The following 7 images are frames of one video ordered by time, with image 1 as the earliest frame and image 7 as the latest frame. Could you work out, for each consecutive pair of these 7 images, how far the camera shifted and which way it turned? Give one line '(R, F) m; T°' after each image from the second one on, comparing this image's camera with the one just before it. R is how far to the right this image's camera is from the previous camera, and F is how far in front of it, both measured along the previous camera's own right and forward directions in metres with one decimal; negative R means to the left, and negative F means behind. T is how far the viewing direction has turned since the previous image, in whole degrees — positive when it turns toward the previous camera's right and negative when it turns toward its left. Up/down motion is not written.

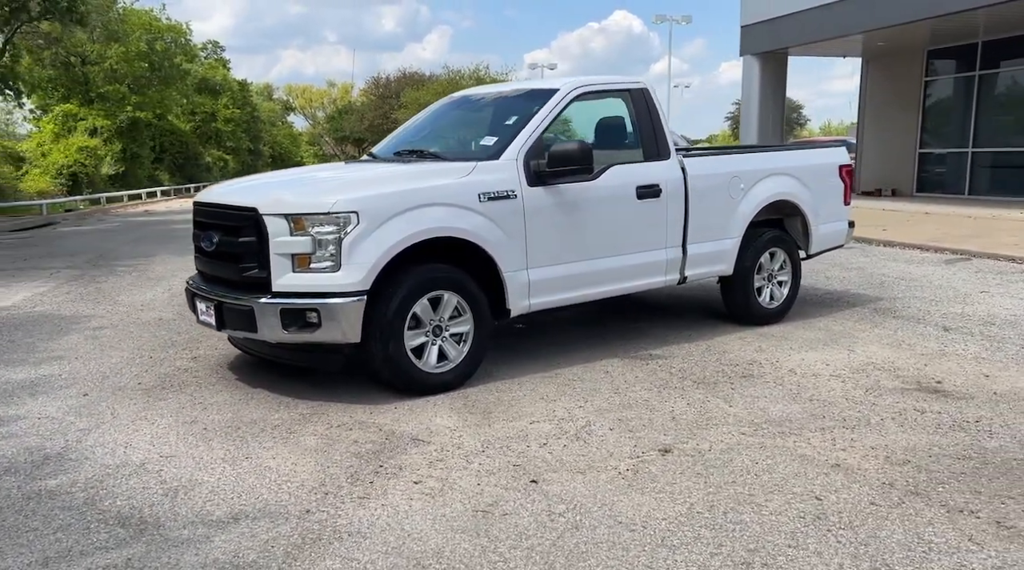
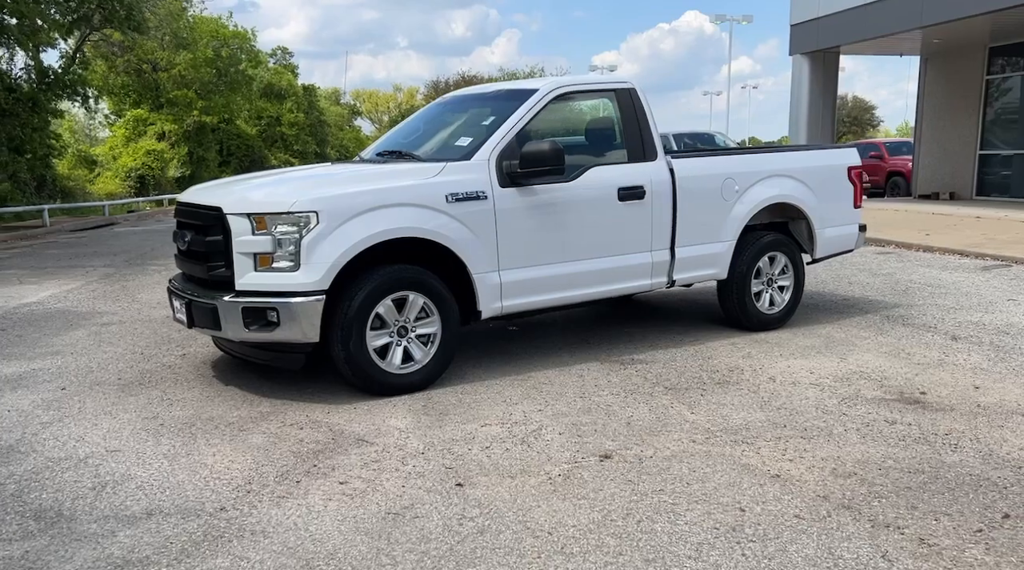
(+0.6, +0.1) m; -4°
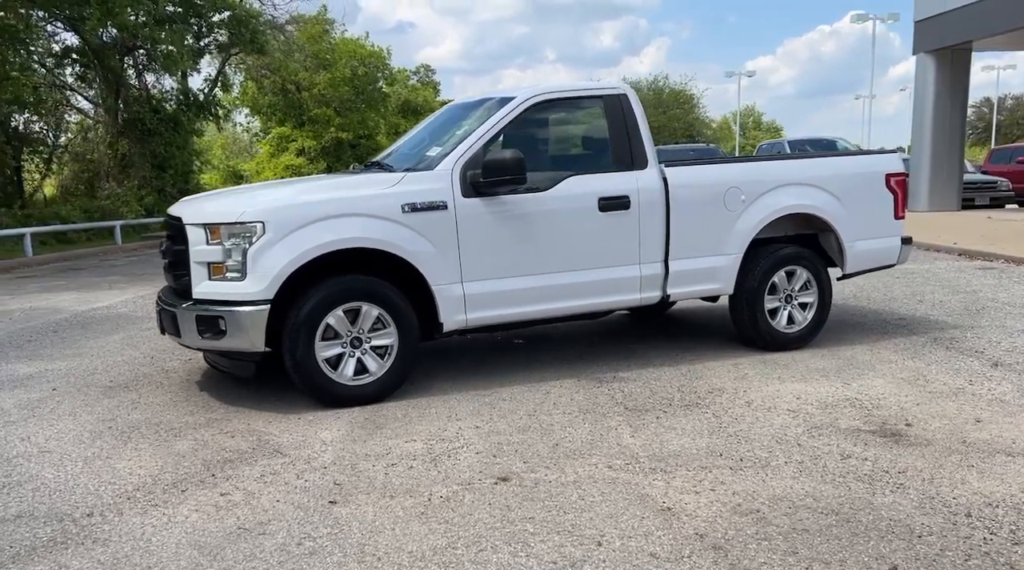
(+1.1, +0.2) m; -9°
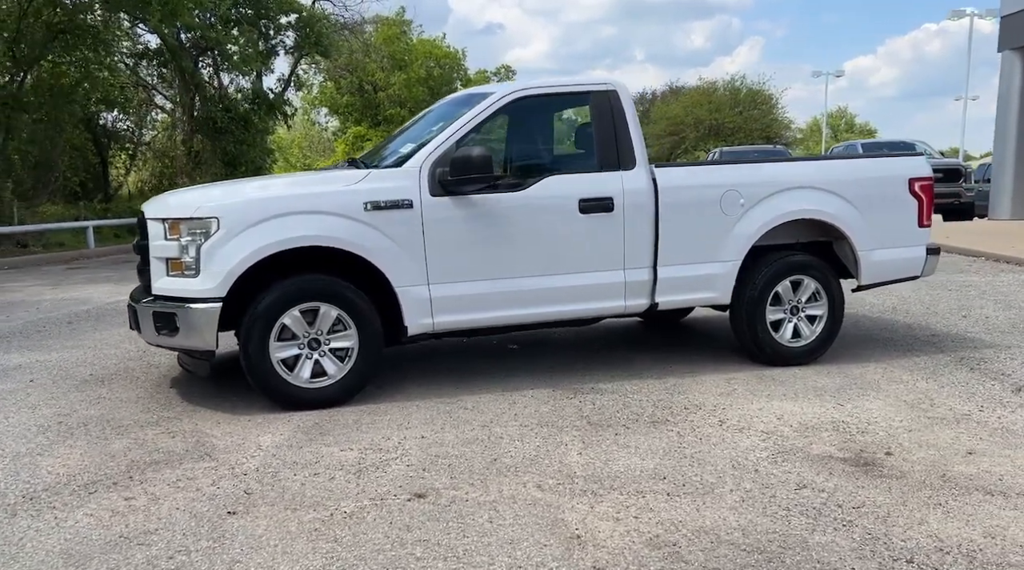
(+0.7, +0.3) m; -5°
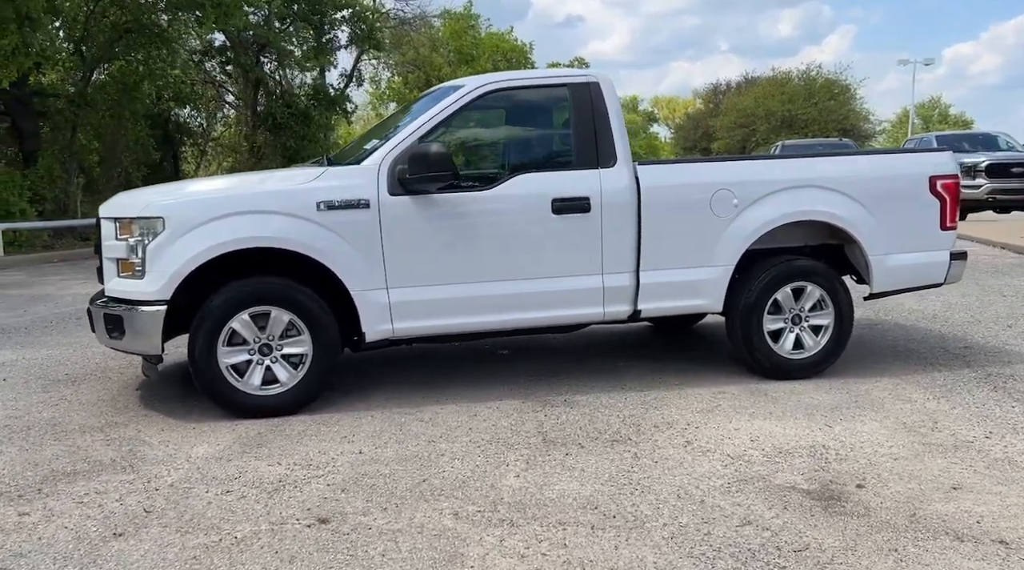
(+0.6, +0.3) m; -5°
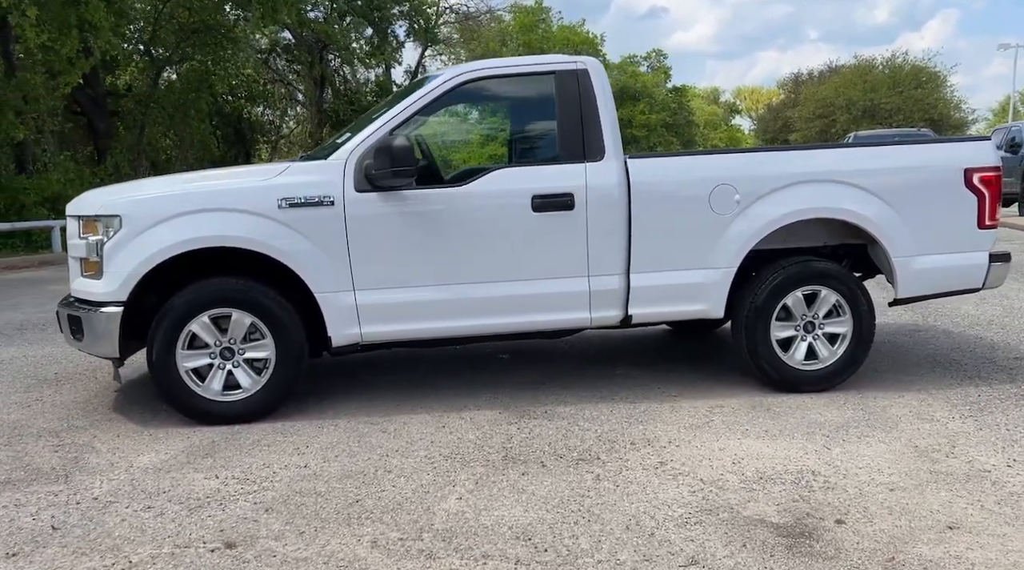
(+0.6, +0.4) m; -5°
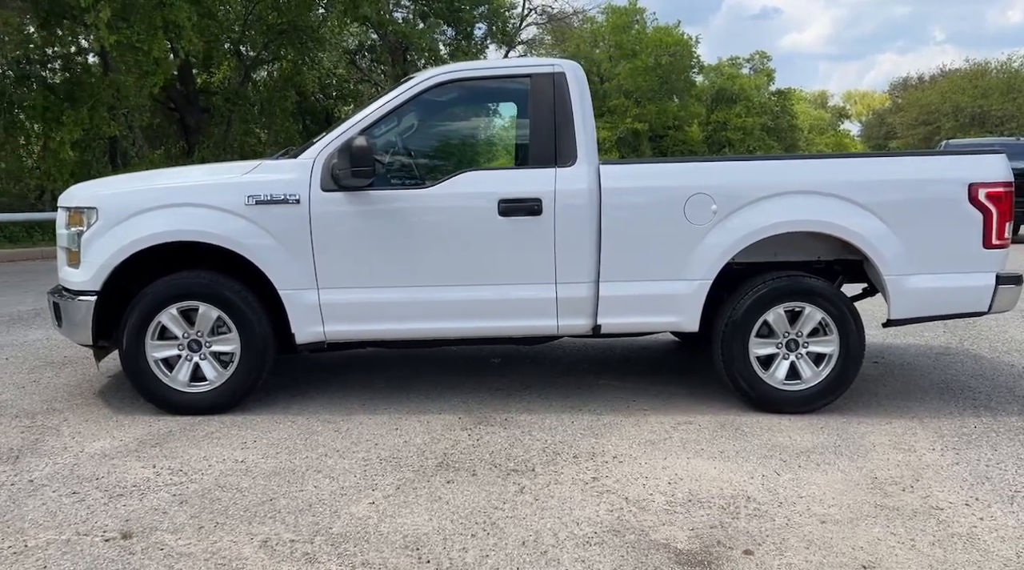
(+0.7, +0.1) m; -6°
